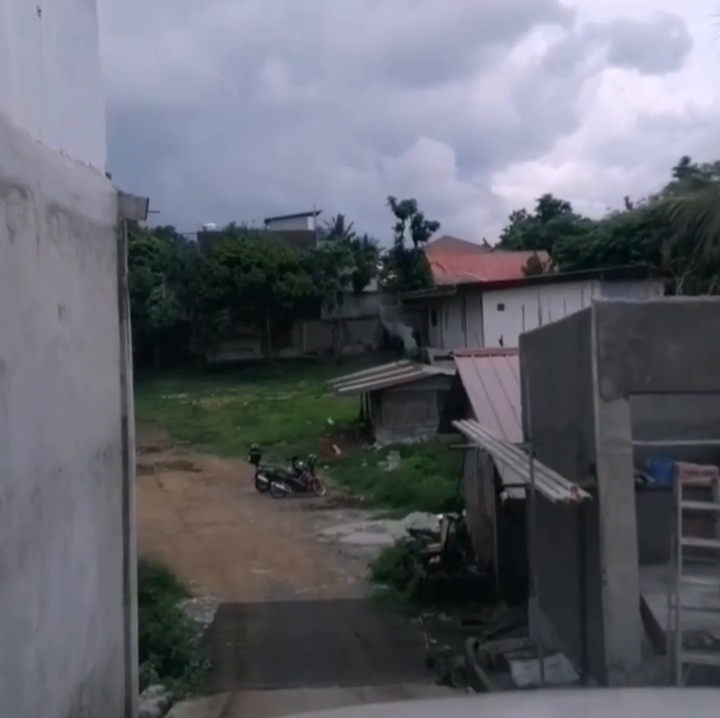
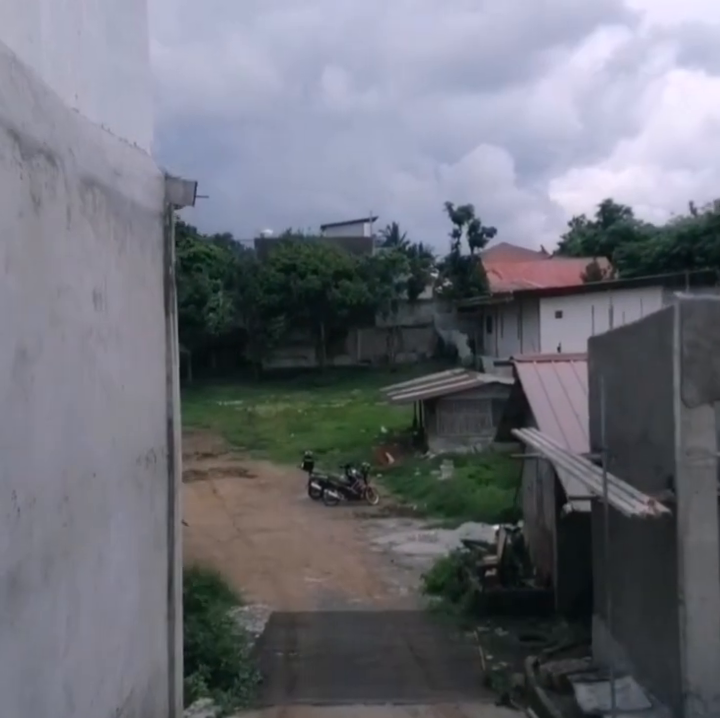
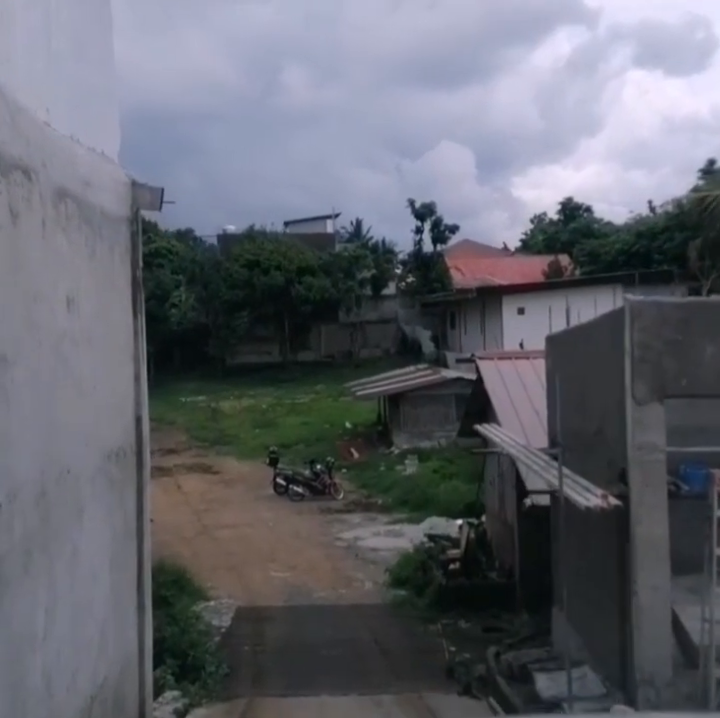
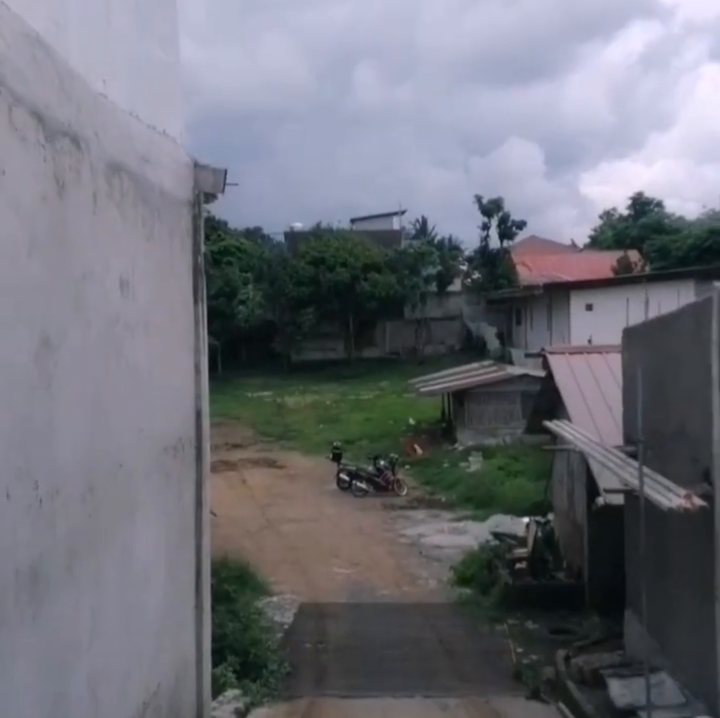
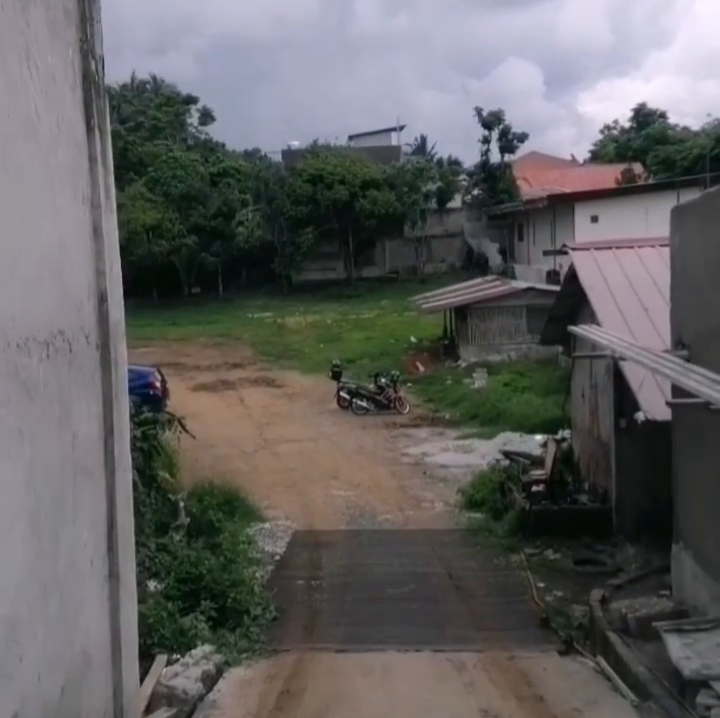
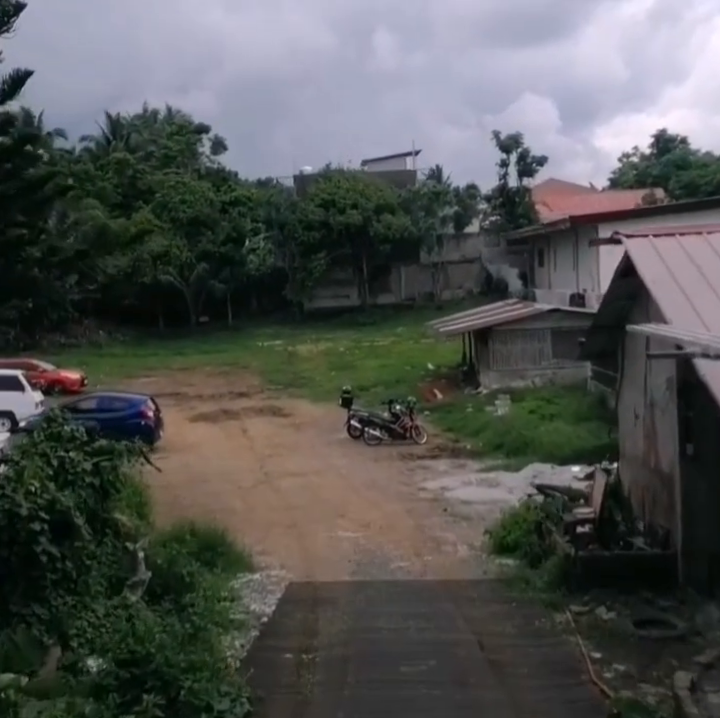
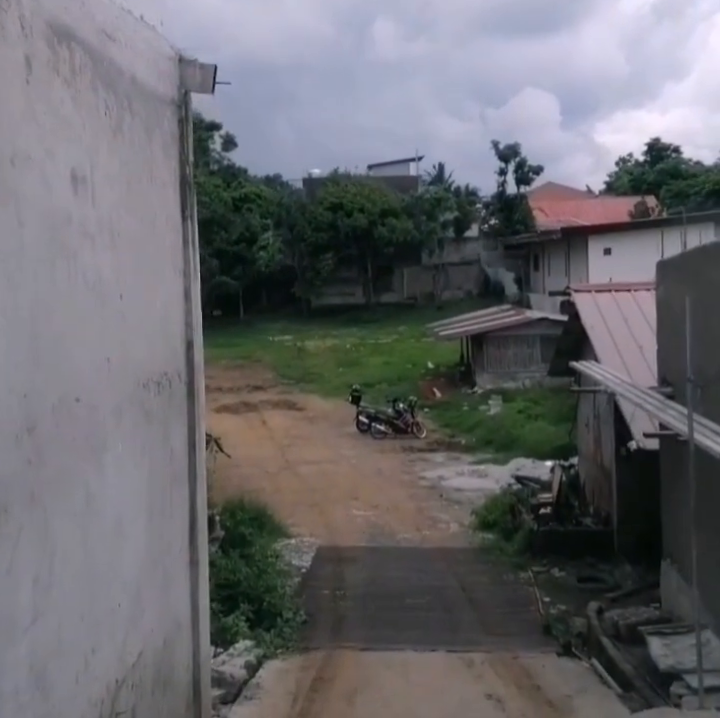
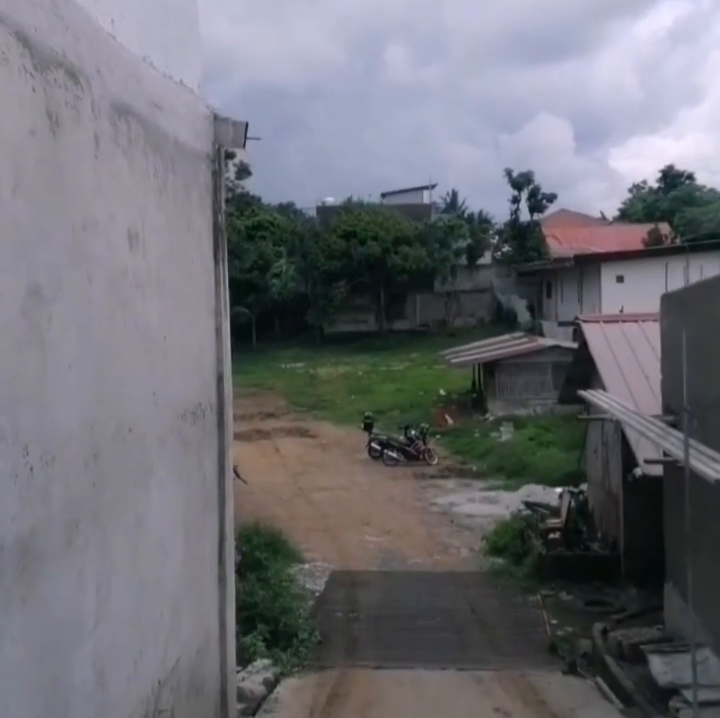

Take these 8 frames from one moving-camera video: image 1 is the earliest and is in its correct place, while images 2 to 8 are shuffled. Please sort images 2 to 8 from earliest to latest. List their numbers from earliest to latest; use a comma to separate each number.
3, 2, 4, 8, 7, 5, 6
